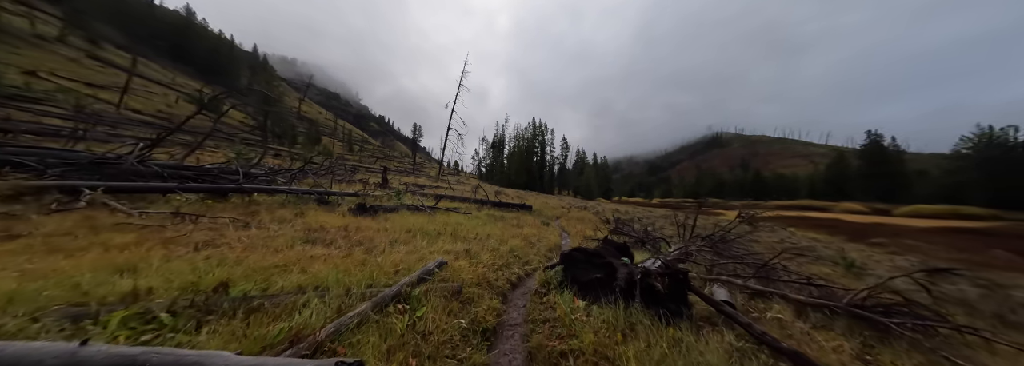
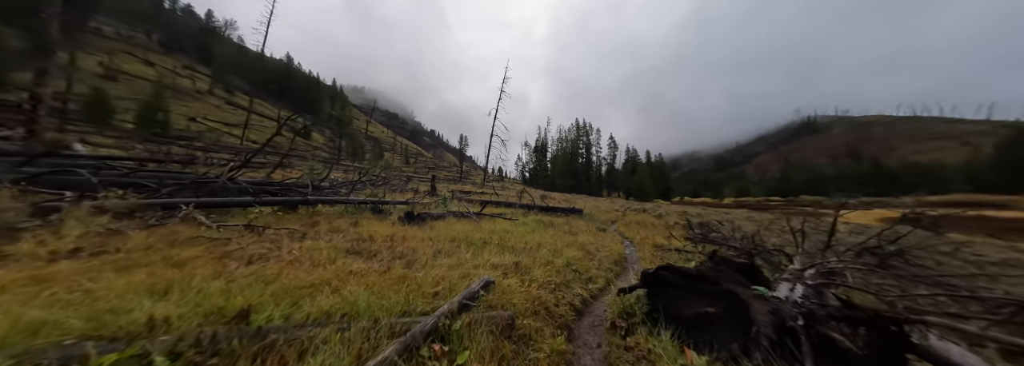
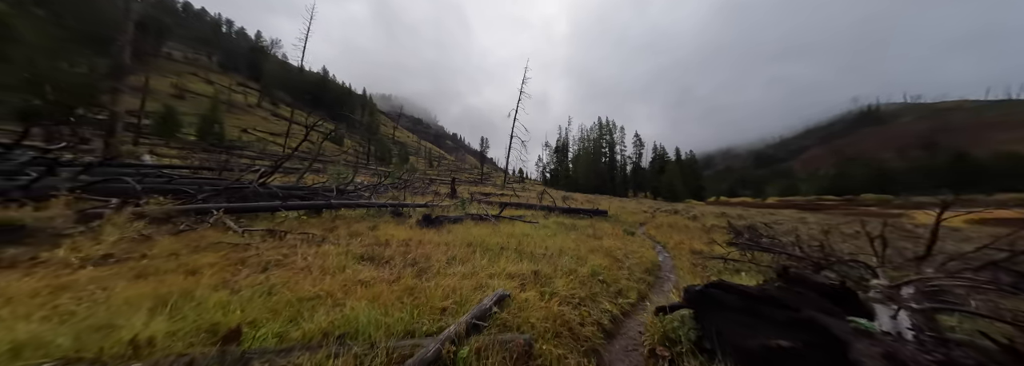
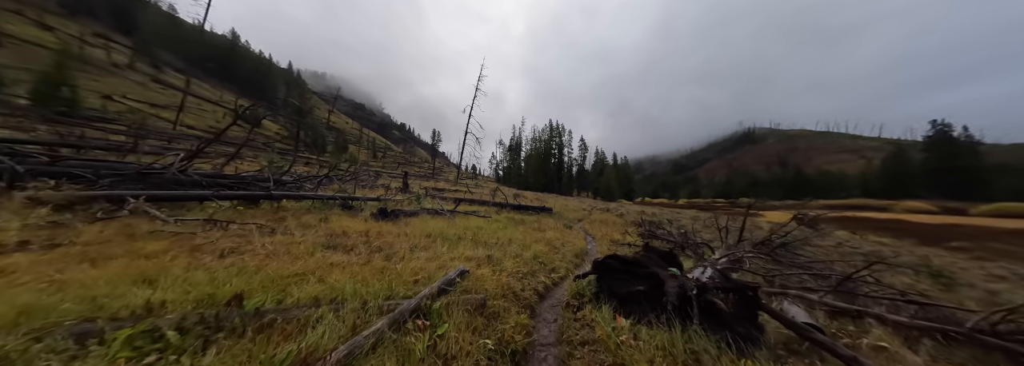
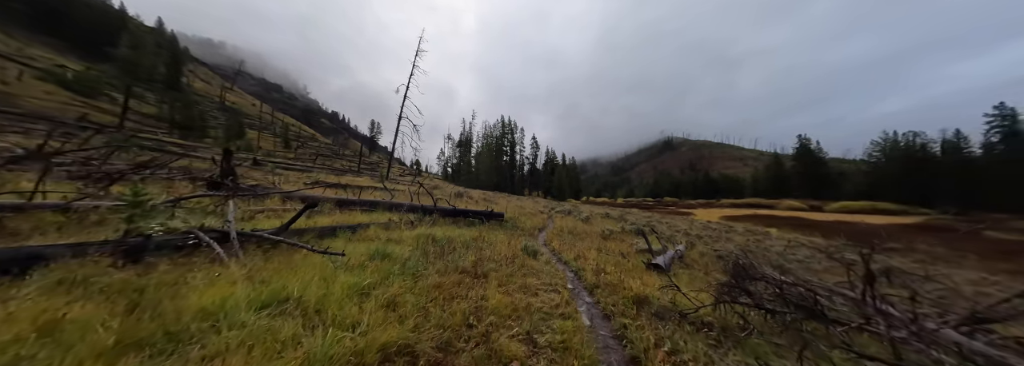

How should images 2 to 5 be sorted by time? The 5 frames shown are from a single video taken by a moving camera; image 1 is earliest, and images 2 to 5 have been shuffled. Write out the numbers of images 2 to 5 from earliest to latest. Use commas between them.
4, 2, 3, 5
